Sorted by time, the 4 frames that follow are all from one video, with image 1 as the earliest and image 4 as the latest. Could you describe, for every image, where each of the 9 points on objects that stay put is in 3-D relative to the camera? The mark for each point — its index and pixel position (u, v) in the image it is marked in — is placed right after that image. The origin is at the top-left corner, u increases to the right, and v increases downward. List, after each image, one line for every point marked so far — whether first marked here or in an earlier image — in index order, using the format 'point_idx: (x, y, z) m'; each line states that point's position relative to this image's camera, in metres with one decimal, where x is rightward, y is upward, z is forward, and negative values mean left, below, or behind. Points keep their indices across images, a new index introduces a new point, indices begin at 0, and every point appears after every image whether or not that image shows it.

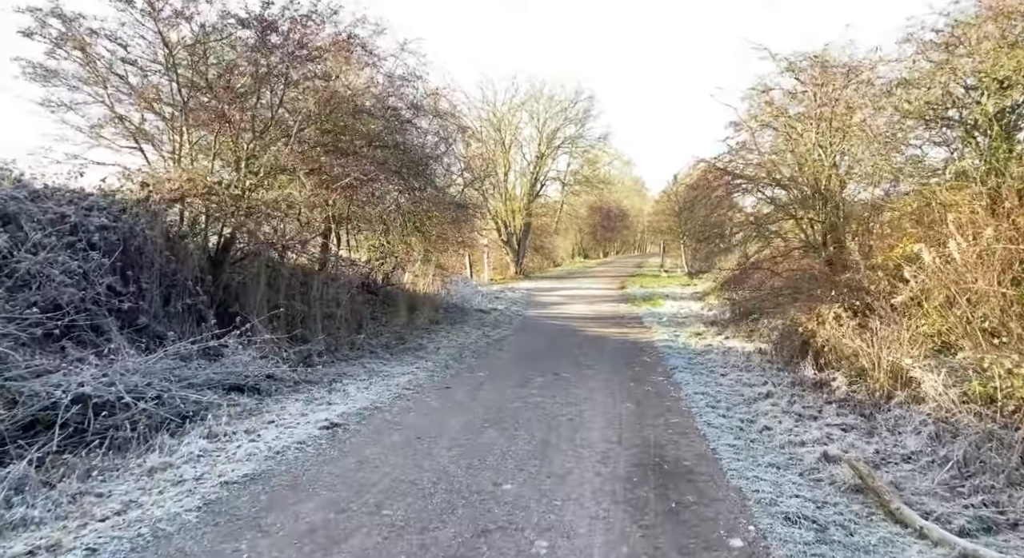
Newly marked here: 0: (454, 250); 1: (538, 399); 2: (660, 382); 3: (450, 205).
0: (-1.2, +0.6, +16.3) m
1: (+0.3, -1.2, +8.2) m
2: (+1.7, -1.2, +9.6) m
3: (-1.3, +1.4, +14.9) m
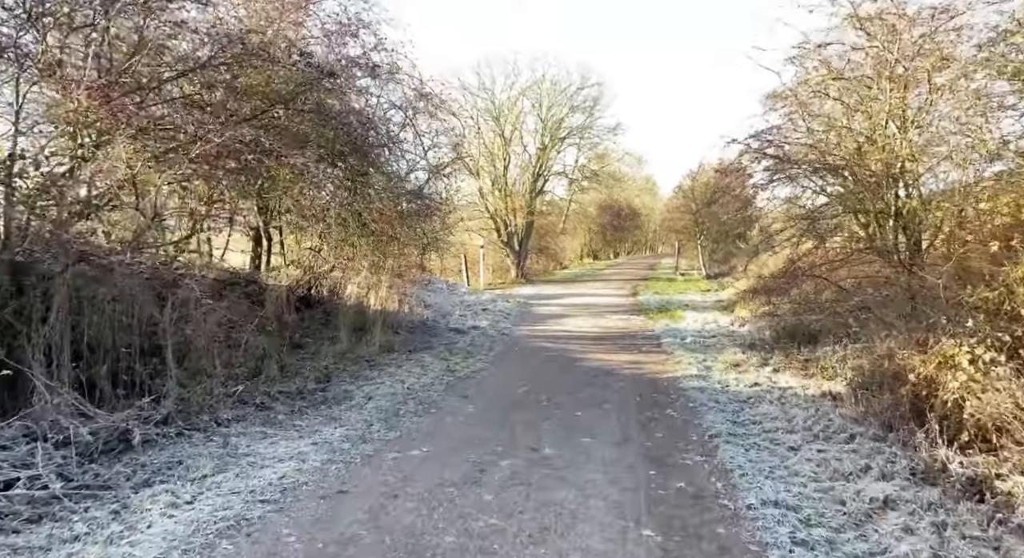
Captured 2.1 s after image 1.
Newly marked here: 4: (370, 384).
0: (-1.5, +0.4, +12.7) m
1: (-0.1, -1.4, +4.7) m
2: (+1.4, -1.4, +6.0) m
3: (-1.6, +1.2, +11.3) m
4: (-1.5, -1.1, +8.7) m
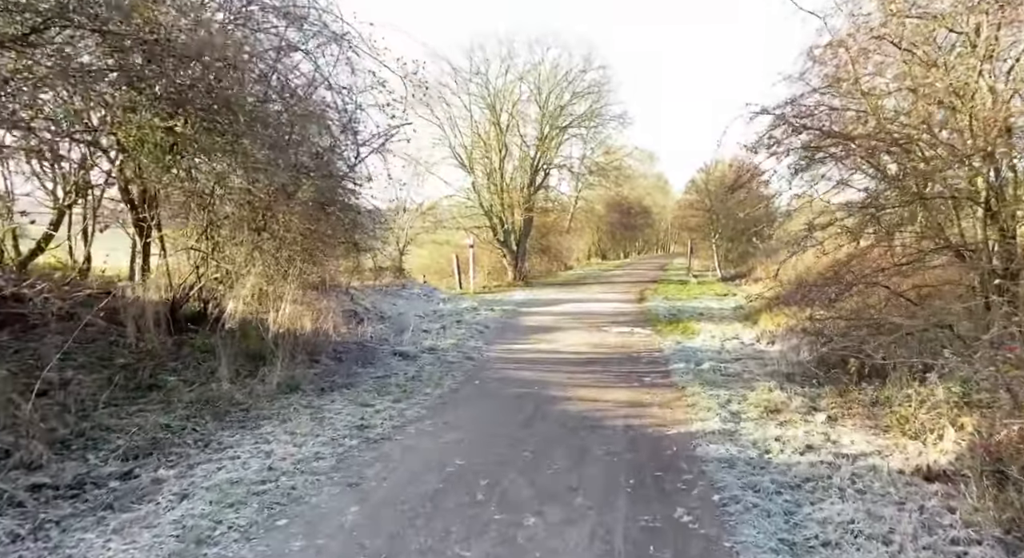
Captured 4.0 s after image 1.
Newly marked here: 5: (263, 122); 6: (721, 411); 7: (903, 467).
0: (-1.9, +0.3, +9.6) m
1: (-0.7, -1.5, +1.5) m
2: (+0.8, -1.5, +2.8) m
3: (-2.1, +1.1, +8.2) m
4: (-2.0, -1.2, +5.6) m
5: (-2.3, +1.5, +7.6) m
6: (+2.0, -1.3, +7.9) m
7: (+2.9, -1.4, +6.1) m
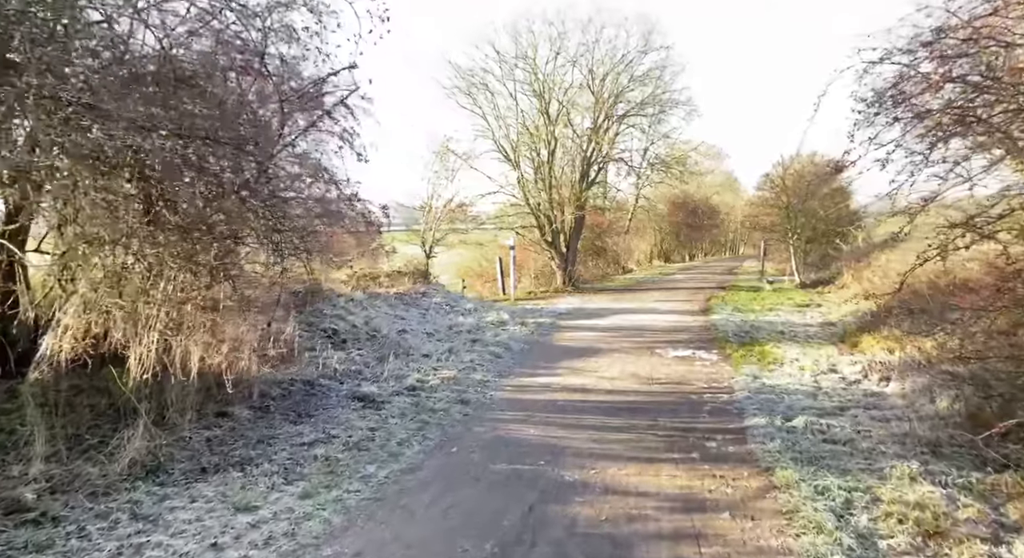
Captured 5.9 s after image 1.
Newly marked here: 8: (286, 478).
0: (-1.9, +0.2, +6.6) m
1: (-1.3, -1.6, -1.5) m
2: (+0.3, -1.6, -0.3) m
3: (-2.2, +1.0, +5.3) m
4: (-2.3, -1.3, +2.7) m
5: (-2.4, +1.3, +4.7) m
6: (+1.8, -1.4, +4.6) m
7: (+2.6, -1.5, +2.8) m
8: (-1.4, -1.3, +5.2) m
